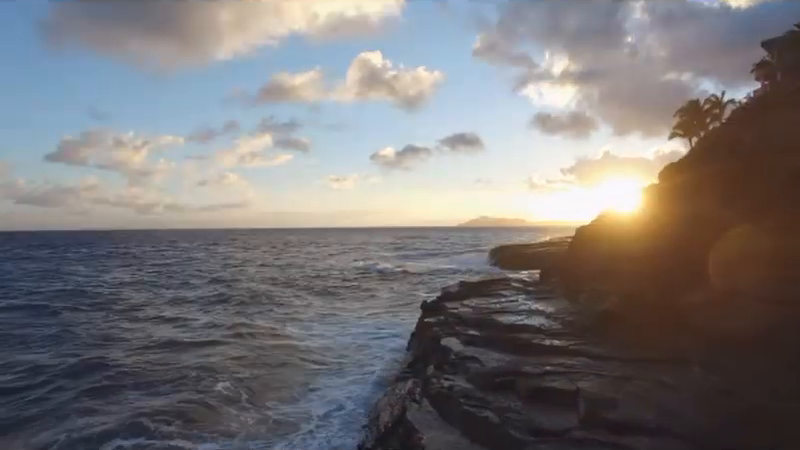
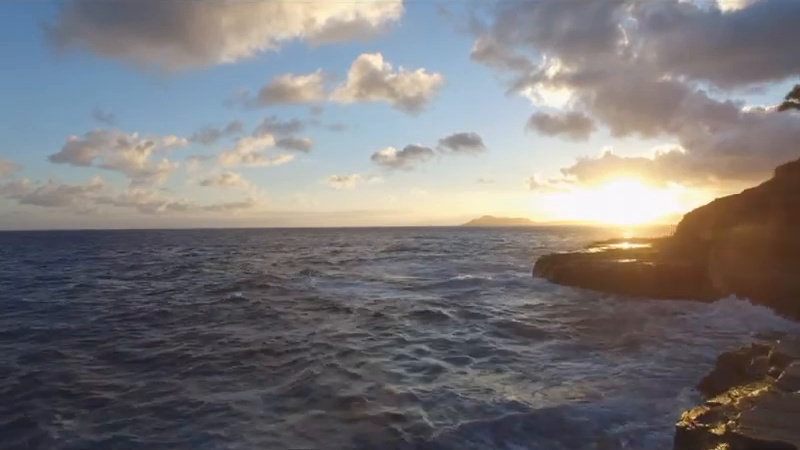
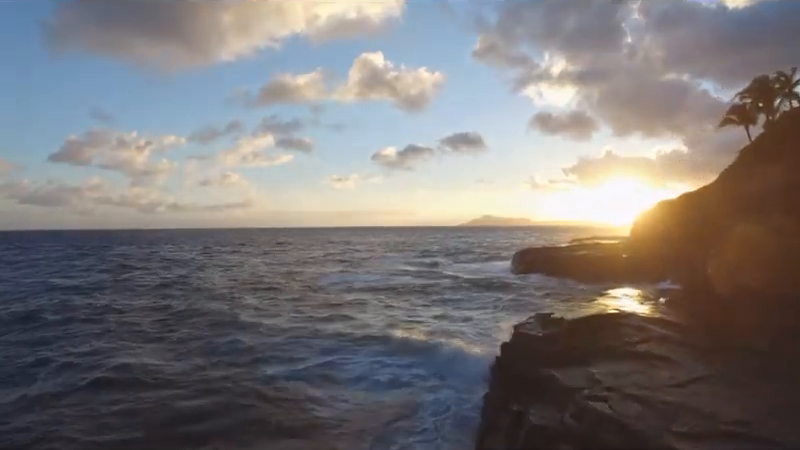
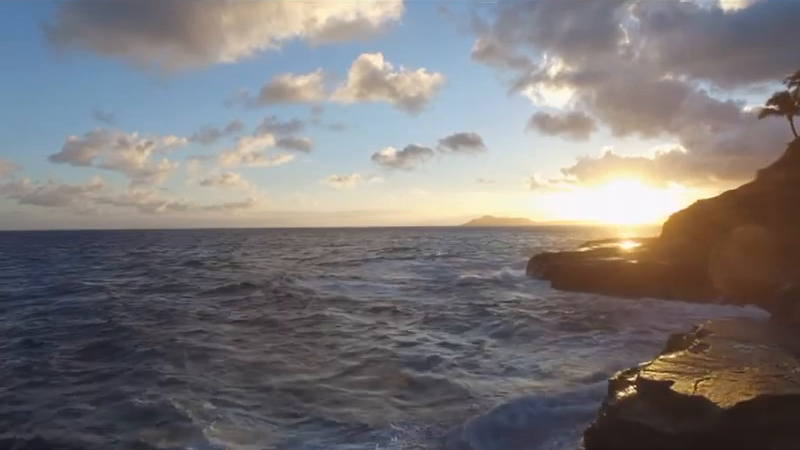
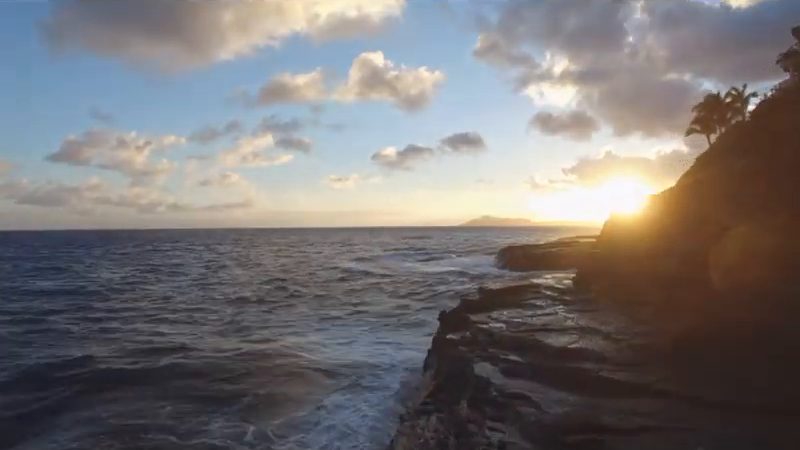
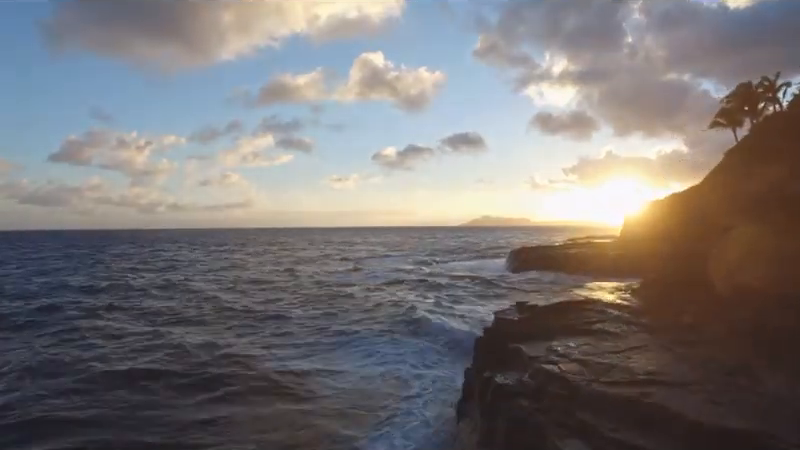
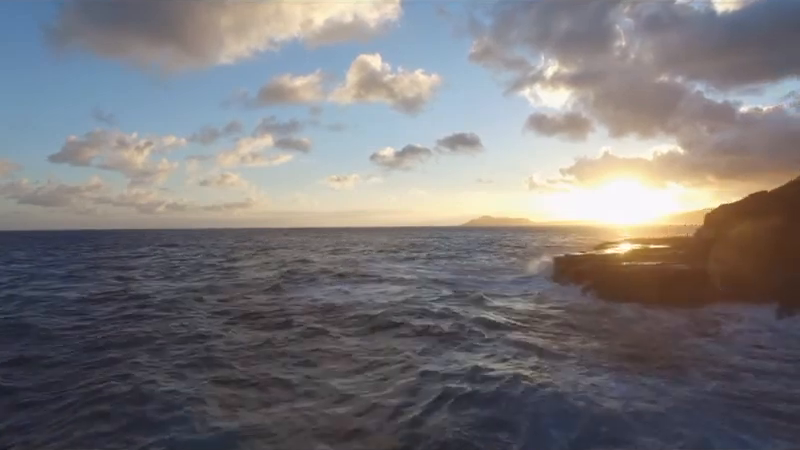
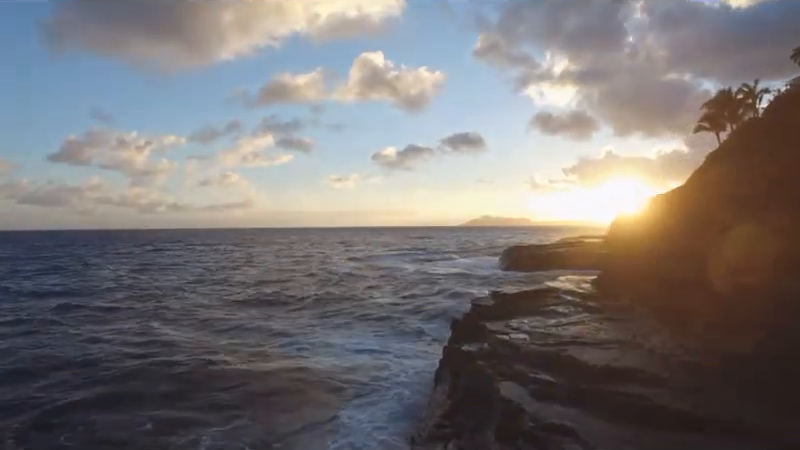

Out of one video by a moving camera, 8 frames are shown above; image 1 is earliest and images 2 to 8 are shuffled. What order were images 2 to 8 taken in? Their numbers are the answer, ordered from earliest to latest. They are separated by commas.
5, 8, 6, 3, 4, 2, 7
